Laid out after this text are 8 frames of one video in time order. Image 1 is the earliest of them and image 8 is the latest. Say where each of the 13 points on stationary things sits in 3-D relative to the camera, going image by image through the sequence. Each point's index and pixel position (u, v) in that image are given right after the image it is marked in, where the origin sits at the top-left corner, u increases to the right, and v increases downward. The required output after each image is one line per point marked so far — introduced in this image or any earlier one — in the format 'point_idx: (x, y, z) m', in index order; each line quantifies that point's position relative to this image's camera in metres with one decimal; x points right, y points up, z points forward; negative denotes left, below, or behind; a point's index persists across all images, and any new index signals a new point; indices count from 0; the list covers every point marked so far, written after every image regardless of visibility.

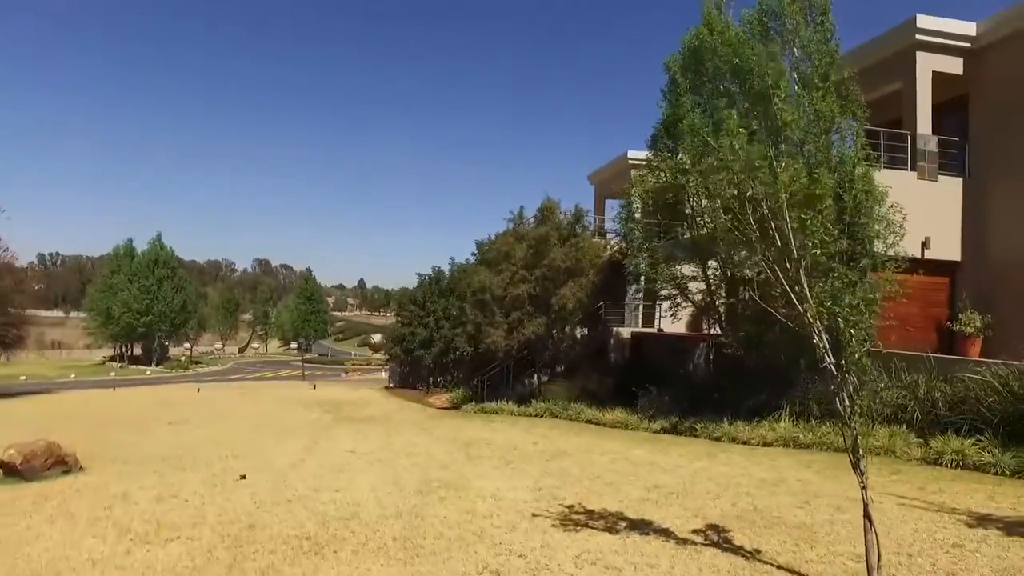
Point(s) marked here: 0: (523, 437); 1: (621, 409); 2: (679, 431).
0: (+0.3, -3.5, +16.9) m
1: (+3.0, -3.3, +19.8) m
2: (+4.1, -3.4, +17.3) m
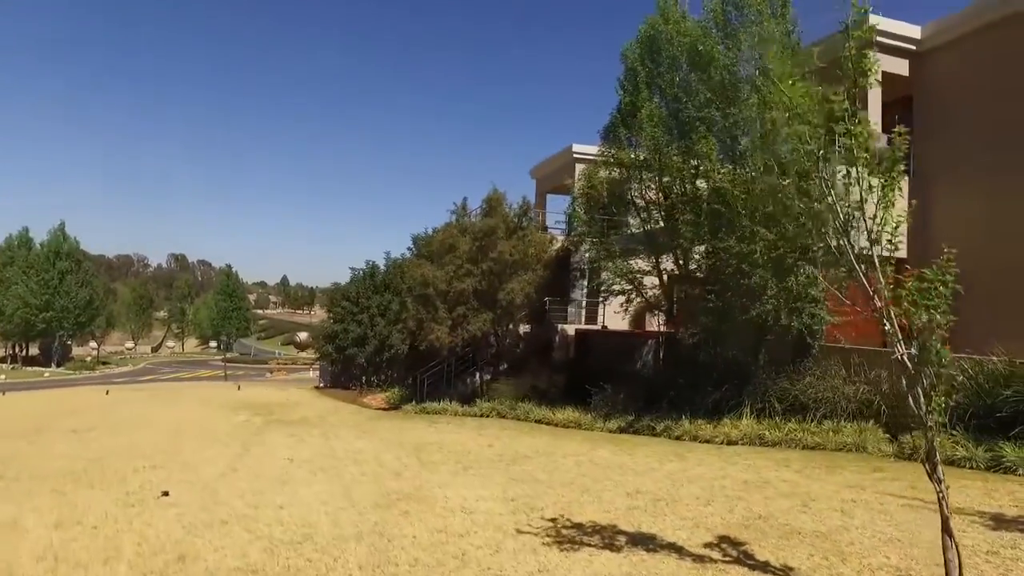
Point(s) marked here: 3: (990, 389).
0: (-0.8, -3.3, +15.9) m
1: (+1.7, -3.2, +19.0) m
2: (+2.9, -3.3, +16.6) m
3: (+8.0, -1.7, +12.1) m
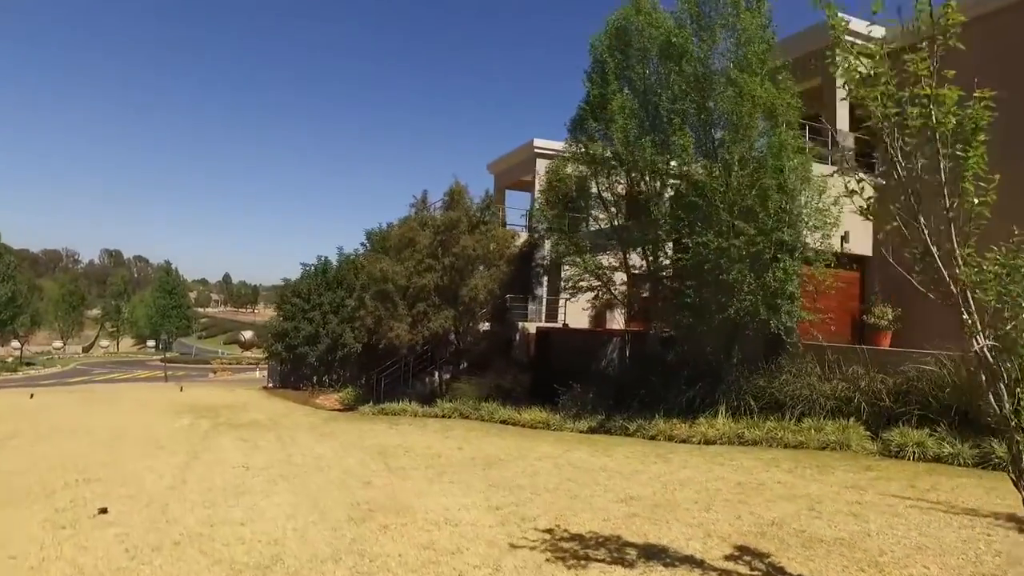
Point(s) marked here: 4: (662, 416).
0: (-1.4, -3.2, +15.1) m
1: (+0.8, -3.0, +18.4) m
2: (+2.2, -3.2, +16.1) m
3: (+7.6, -1.6, +12.0) m
4: (+3.4, -2.9, +15.9) m
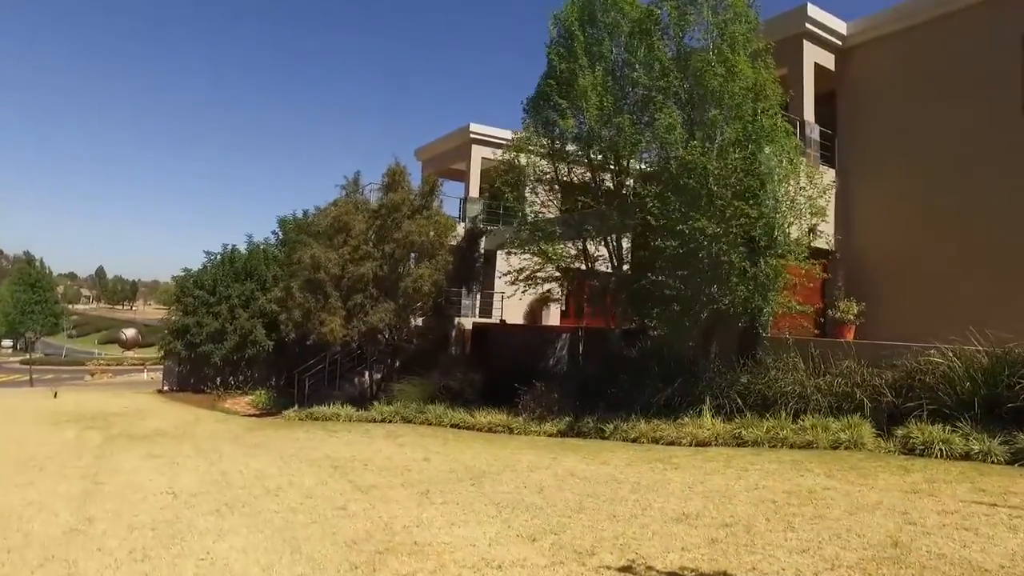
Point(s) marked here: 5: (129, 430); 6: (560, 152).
0: (-2.0, -2.9, +13.1) m
1: (-0.3, -2.8, +16.7) m
2: (+1.5, -2.9, +14.7) m
3: (+7.4, -1.4, +11.4) m
4: (+2.7, -2.6, +14.7) m
5: (-9.3, -3.4, +17.6) m
6: (+1.2, +3.2, +17.3) m
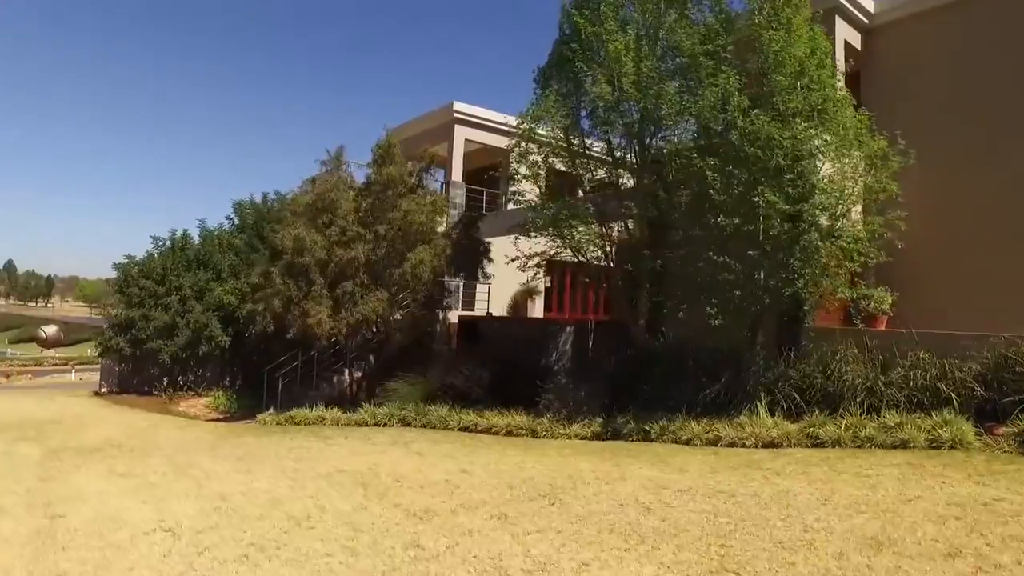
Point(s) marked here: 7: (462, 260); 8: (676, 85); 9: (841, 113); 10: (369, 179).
0: (-1.3, -2.6, +11.1) m
1: (0.0, -2.5, +14.9) m
2: (+2.0, -2.6, +13.0) m
3: (+8.2, -1.1, +10.3) m
4: (+3.2, -2.3, +13.1) m
5: (-9.0, -3.1, +14.8) m
6: (+1.4, +3.5, +15.6) m
7: (-1.2, +0.7, +17.7) m
8: (+3.0, +4.0, +14.1) m
9: (+5.8, +3.1, +12.7) m
10: (-3.3, +2.5, +16.8) m
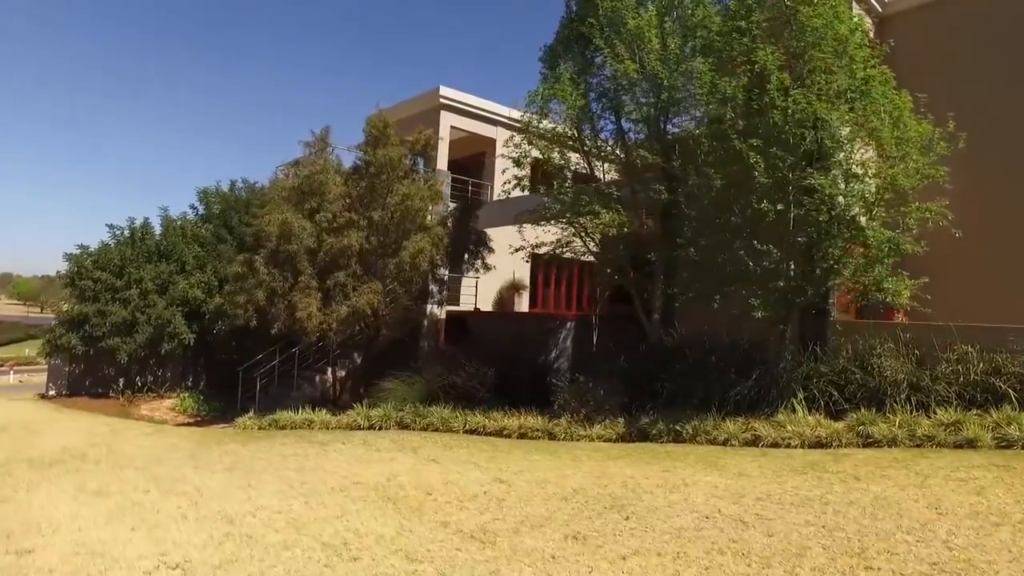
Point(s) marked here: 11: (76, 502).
0: (-0.8, -2.5, +9.9) m
1: (+0.2, -2.3, +13.8) m
2: (+2.3, -2.5, +12.0) m
3: (+8.7, -1.0, +9.8) m
4: (+3.5, -2.2, +12.2) m
5: (-8.8, -2.9, +13.1) m
6: (+1.6, +3.7, +14.6) m
7: (-1.2, +0.9, +16.5) m
8: (+3.3, +4.1, +13.2) m
9: (+6.1, +3.2, +12.0) m
10: (-3.3, +2.7, +15.4) m
11: (-5.3, -2.5, +8.8) m
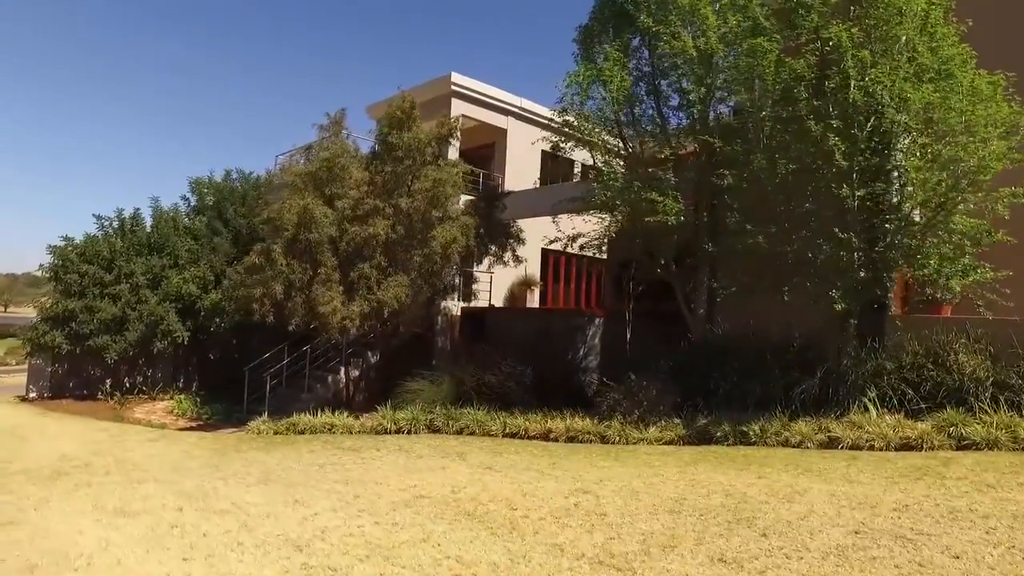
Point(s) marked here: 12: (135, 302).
0: (+0.1, -2.3, +8.9) m
1: (+1.0, -2.2, +12.8) m
2: (+3.1, -2.3, +11.1) m
3: (+9.6, -0.8, +9.2) m
4: (+4.3, -2.0, +11.4) m
5: (-8.0, -2.8, +11.8) m
6: (+2.3, +3.8, +13.7) m
7: (-0.6, +1.0, +15.5) m
8: (+4.0, +4.3, +12.3) m
9: (+6.9, +3.4, +11.3) m
10: (-2.6, +2.9, +14.3) m
11: (-4.3, -2.4, +7.6) m
12: (-10.0, -0.4, +19.2) m
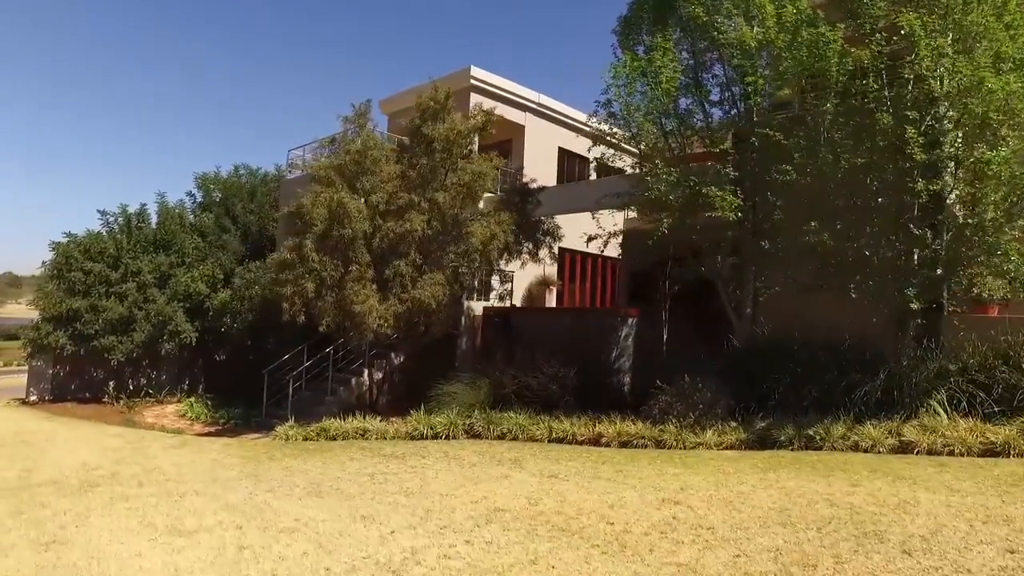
0: (+0.9, -2.3, +8.3) m
1: (+1.7, -2.2, +12.2) m
2: (+3.9, -2.3, +10.6) m
3: (+10.5, -0.8, +8.8) m
4: (+5.1, -2.0, +10.9) m
5: (-7.2, -2.8, +11.0) m
6: (+3.1, +3.8, +13.2) m
7: (+0.1, +1.0, +14.9) m
8: (+4.8, +4.3, +11.8) m
9: (+7.8, +3.4, +10.9) m
10: (-1.8, +2.9, +13.7) m
11: (-3.4, -2.4, +7.0) m
12: (-9.3, -0.3, +18.4) m
